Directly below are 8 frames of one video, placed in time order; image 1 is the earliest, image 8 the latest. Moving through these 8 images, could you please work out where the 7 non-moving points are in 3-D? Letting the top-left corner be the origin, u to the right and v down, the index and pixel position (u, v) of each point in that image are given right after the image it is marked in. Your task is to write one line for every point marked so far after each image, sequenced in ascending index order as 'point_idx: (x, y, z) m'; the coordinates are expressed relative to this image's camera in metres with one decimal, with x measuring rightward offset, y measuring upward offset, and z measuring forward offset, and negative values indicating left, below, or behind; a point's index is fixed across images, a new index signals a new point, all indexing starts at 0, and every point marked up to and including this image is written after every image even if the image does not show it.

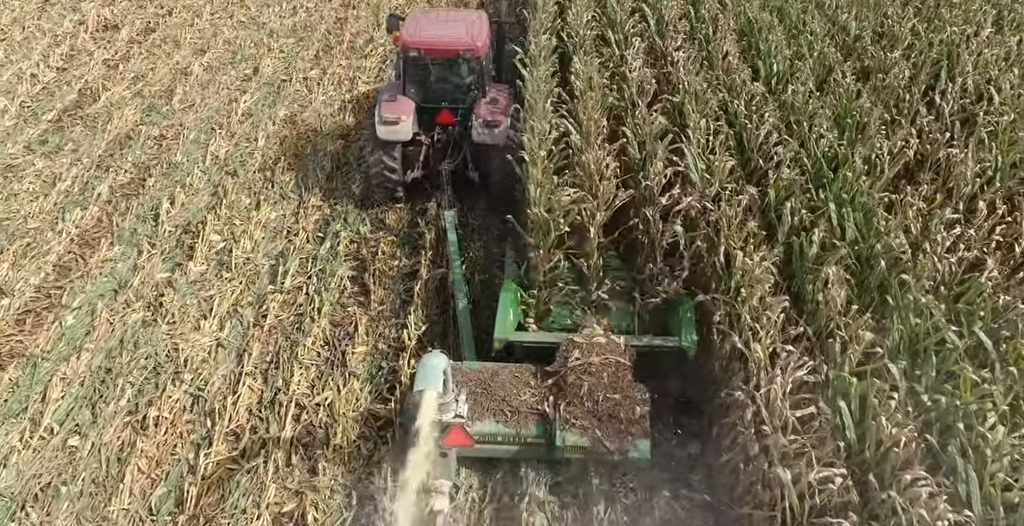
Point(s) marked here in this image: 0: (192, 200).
0: (-2.2, +0.4, +6.1) m
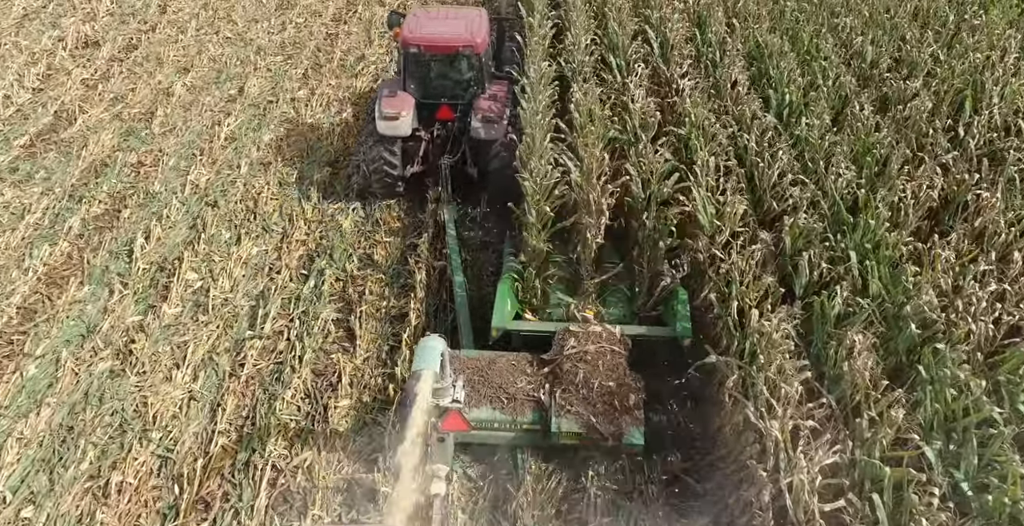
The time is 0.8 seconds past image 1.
0: (-2.2, +0.2, +5.7) m
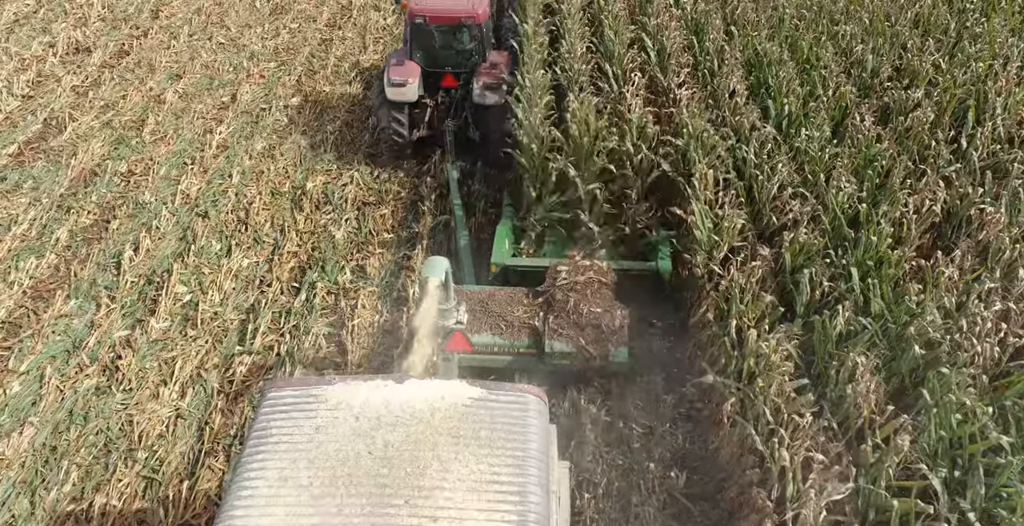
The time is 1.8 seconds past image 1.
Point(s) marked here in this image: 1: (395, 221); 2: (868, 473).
0: (-2.3, +0.1, +5.6) m
1: (-0.8, +0.3, +6.1) m
2: (+1.3, -0.7, +3.1) m
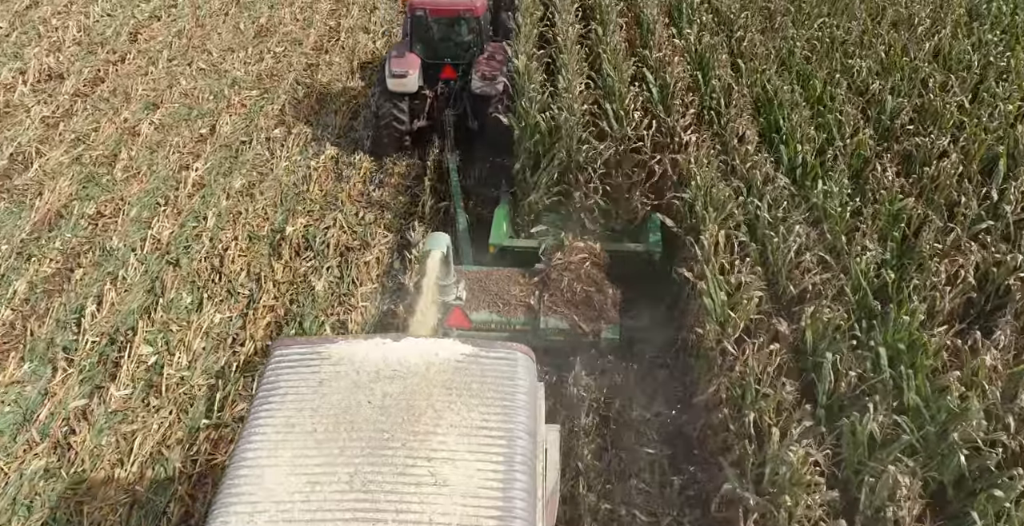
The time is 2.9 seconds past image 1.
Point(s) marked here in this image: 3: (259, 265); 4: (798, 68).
0: (-2.3, -0.2, +5.2) m
1: (-0.8, 0.0, +5.7) m
2: (+1.2, -1.0, +2.7) m
3: (-1.6, 0.0, +5.7) m
4: (+1.8, +1.2, +5.7) m
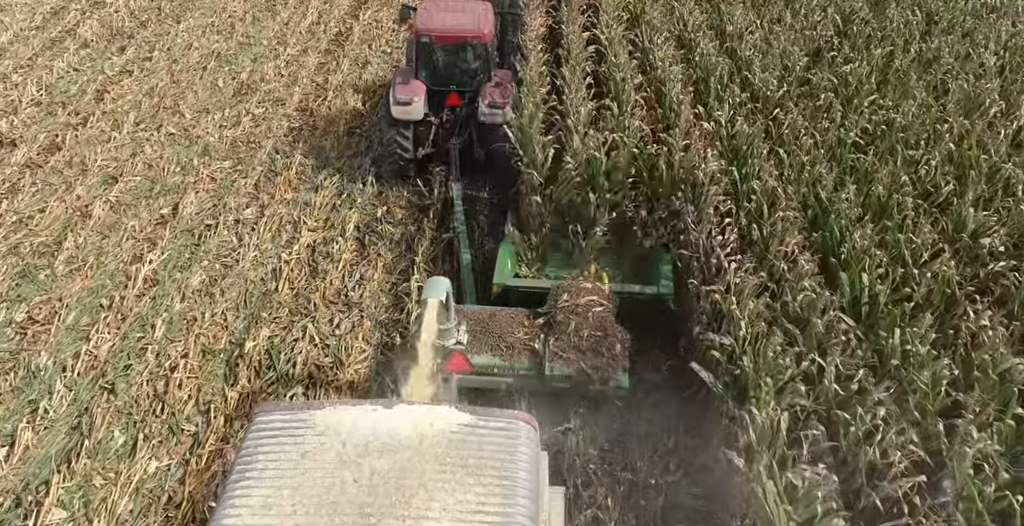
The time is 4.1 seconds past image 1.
0: (-2.3, -0.9, +4.3) m
1: (-0.9, -0.7, +4.8) m
2: (+1.2, -1.7, +1.8) m
3: (-1.6, -0.7, +4.8) m
4: (+1.8, +0.5, +4.8) m
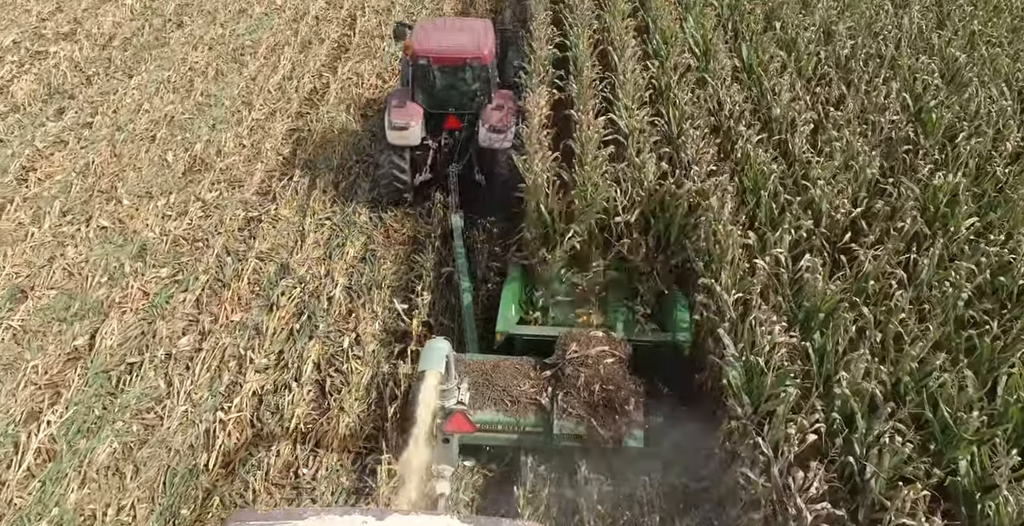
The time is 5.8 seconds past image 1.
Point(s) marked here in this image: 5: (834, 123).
0: (-2.3, -1.7, +3.1) m
1: (-0.9, -1.6, +3.5) m
2: (+1.1, -2.5, +0.5) m
3: (-1.6, -1.5, +3.5) m
4: (+1.8, -0.3, +3.6) m
5: (+2.0, +0.8, +5.4) m
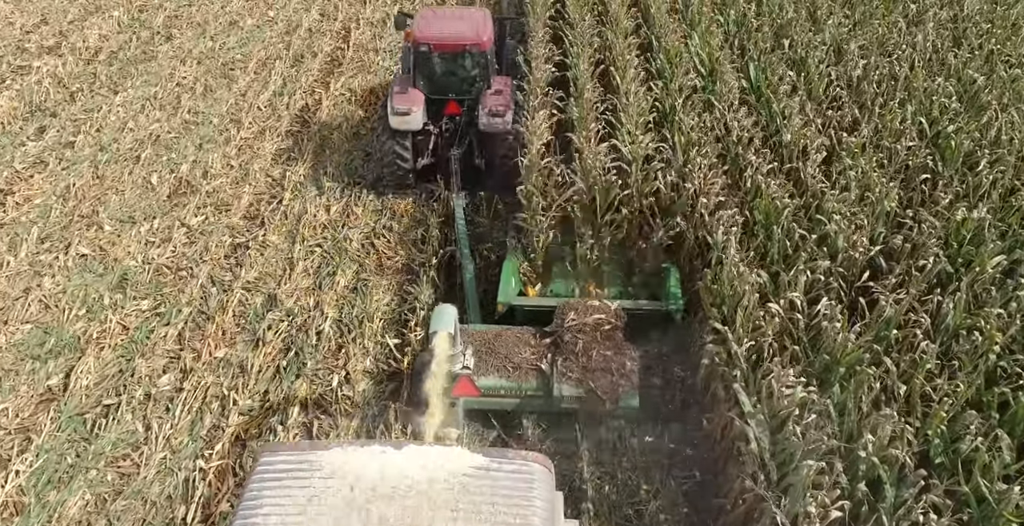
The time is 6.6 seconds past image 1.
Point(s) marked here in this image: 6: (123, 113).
0: (-2.3, -1.9, +2.8) m
1: (-0.9, -1.7, +3.3) m
2: (+1.1, -2.7, +0.3) m
3: (-1.7, -1.7, +3.2) m
4: (+1.8, -0.5, +3.3) m
5: (+1.9, +0.7, +5.1) m
6: (-3.4, +1.3, +7.6) m
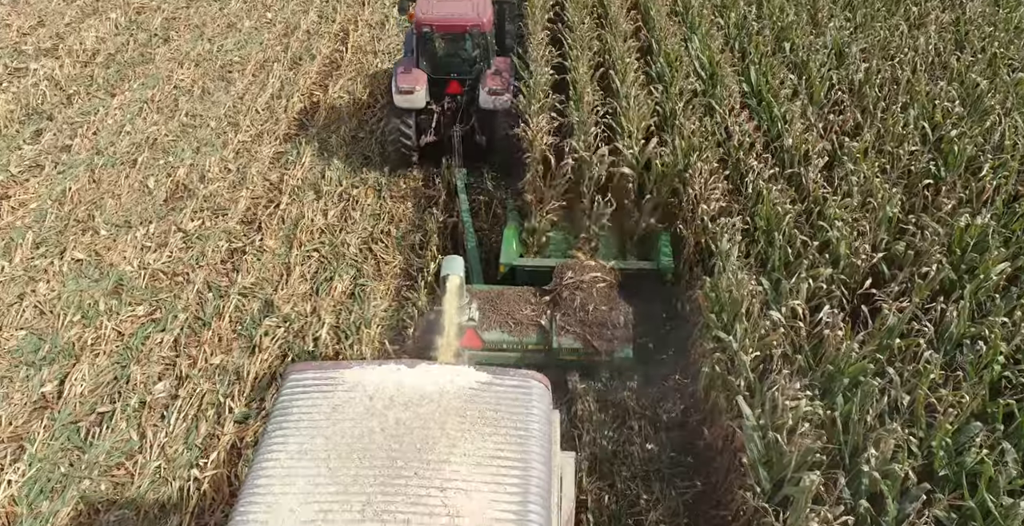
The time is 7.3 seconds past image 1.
0: (-2.4, -1.9, +2.8) m
1: (-0.9, -1.8, +3.2) m
2: (+1.1, -2.7, +0.2) m
3: (-1.7, -1.7, +3.2) m
4: (+1.8, -0.6, +3.3) m
5: (+1.9, +0.6, +5.1) m
6: (-3.4, +1.3, +7.6) m
